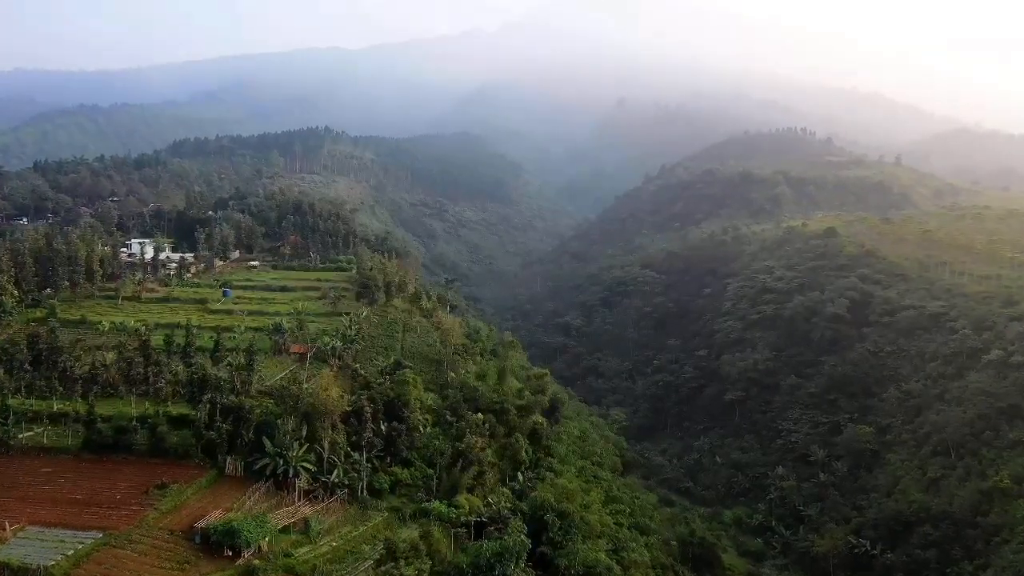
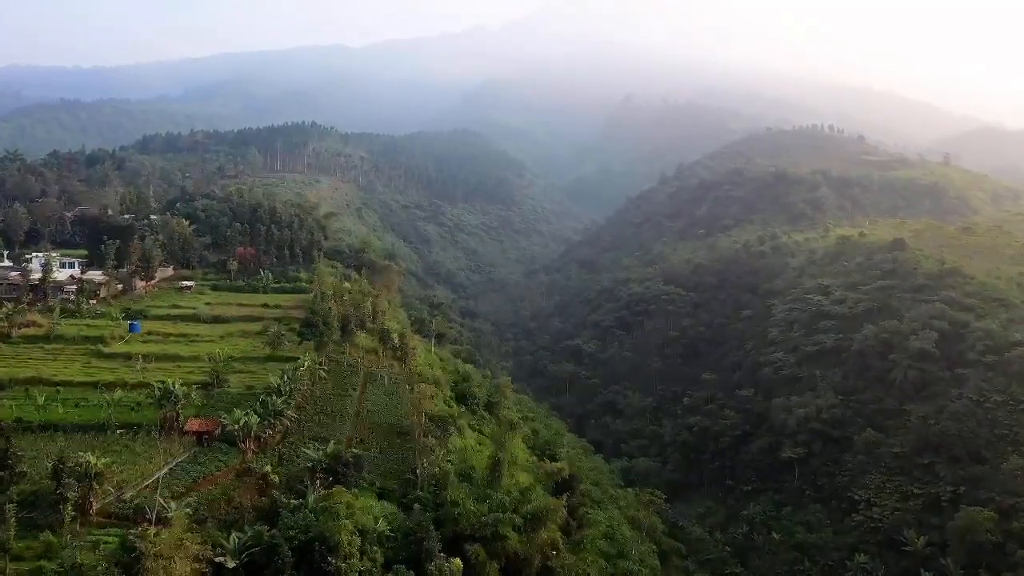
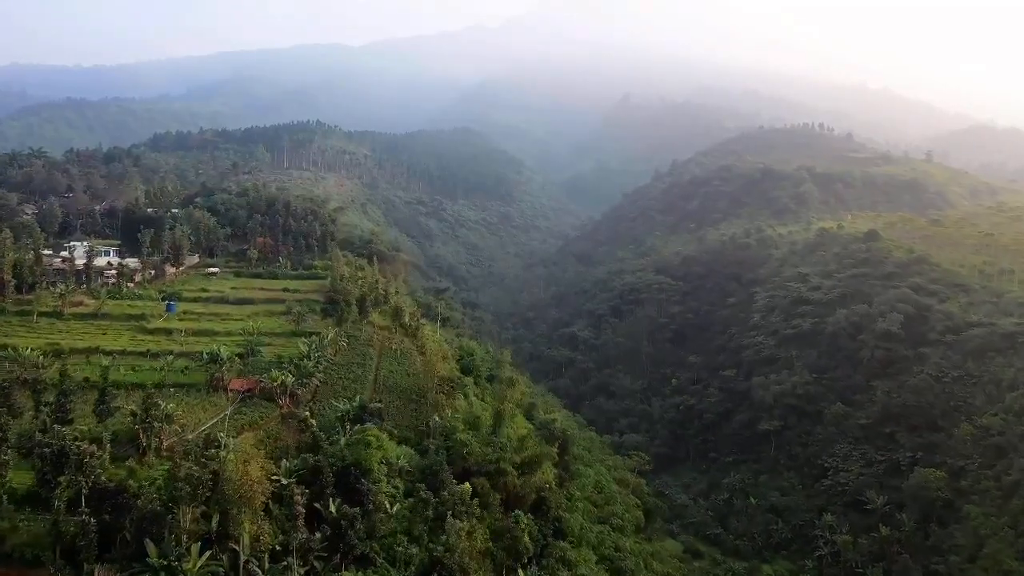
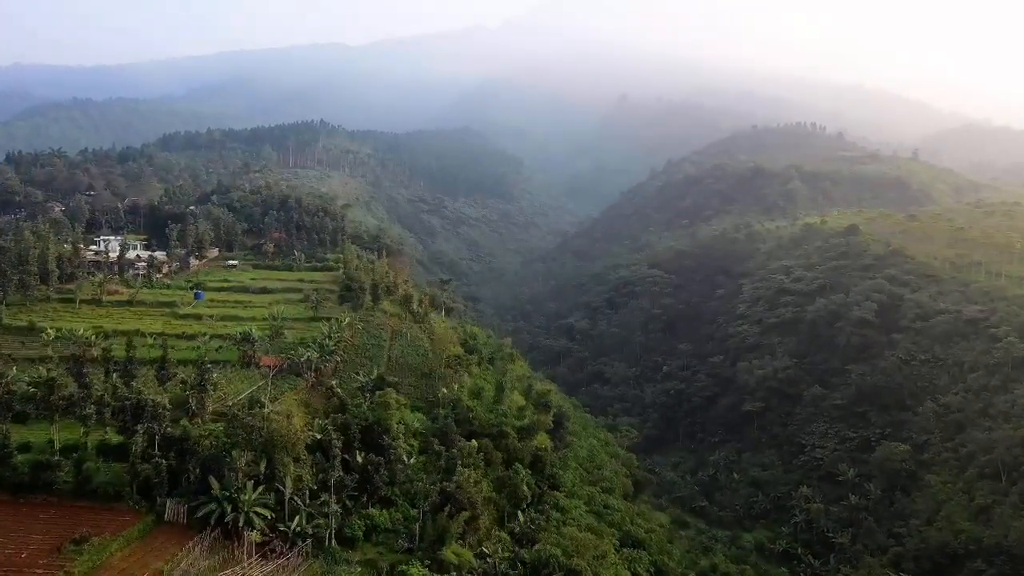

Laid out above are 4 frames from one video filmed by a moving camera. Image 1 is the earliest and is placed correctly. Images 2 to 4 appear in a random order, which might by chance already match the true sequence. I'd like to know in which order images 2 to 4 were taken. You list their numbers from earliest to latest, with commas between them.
4, 3, 2
